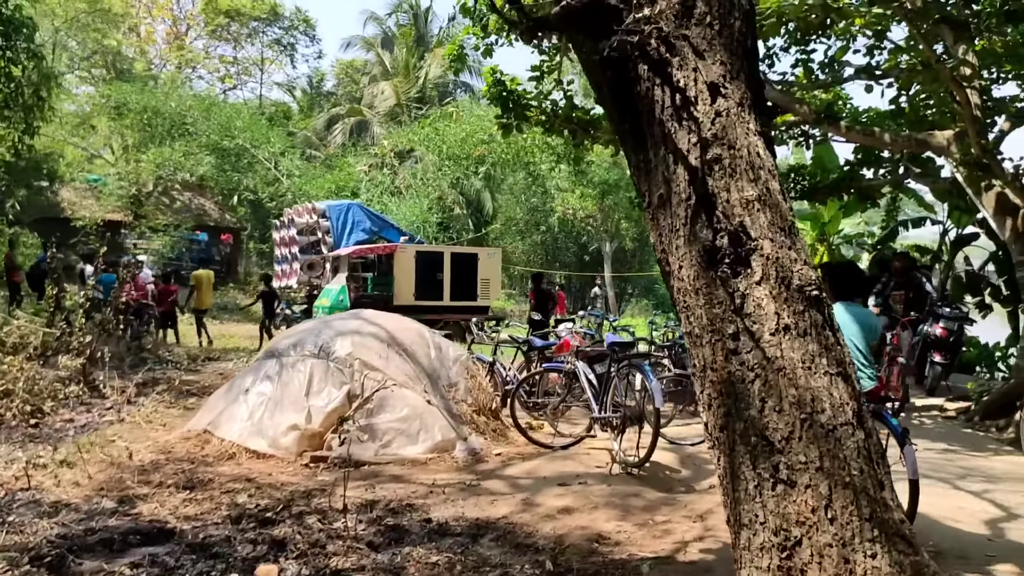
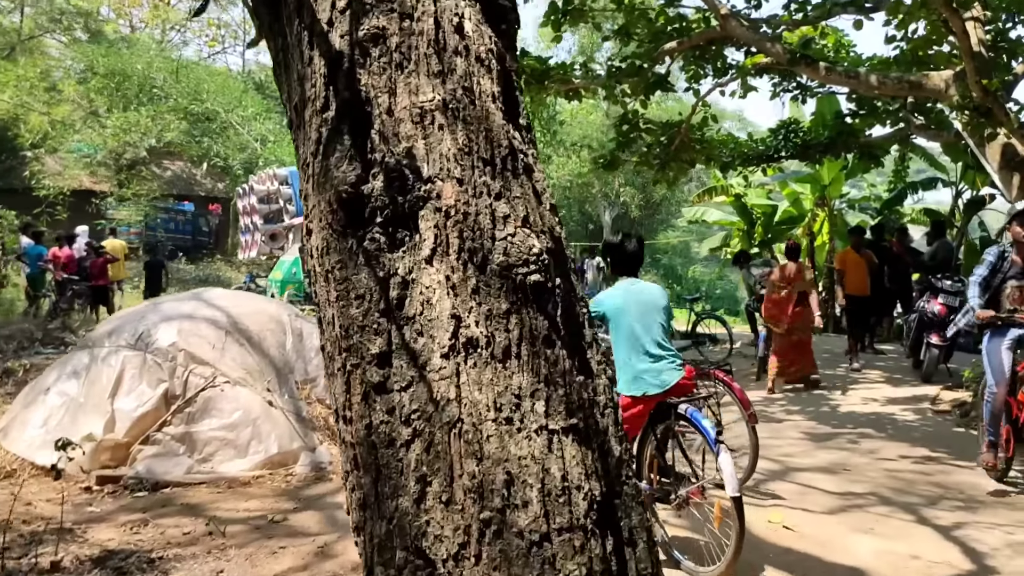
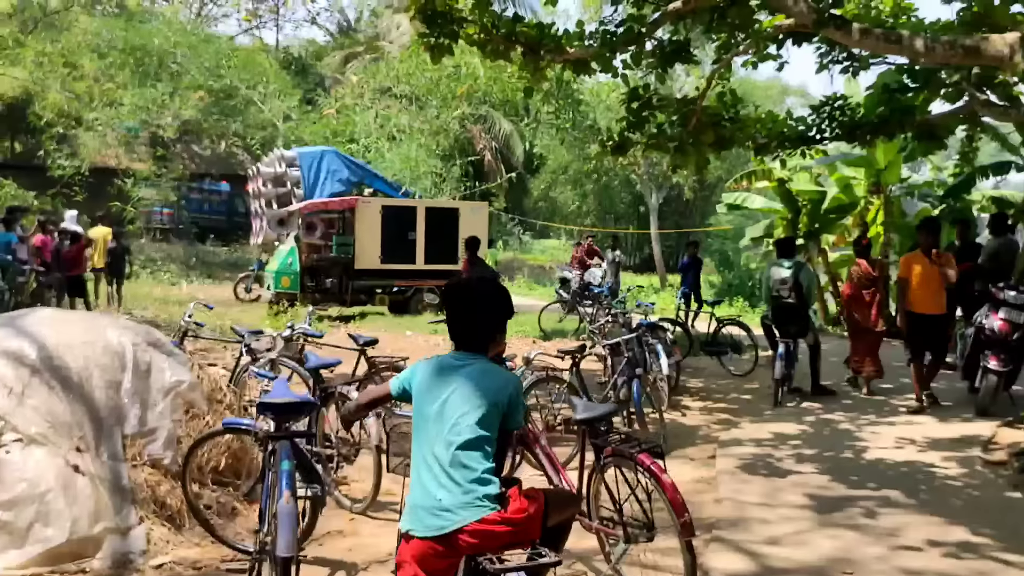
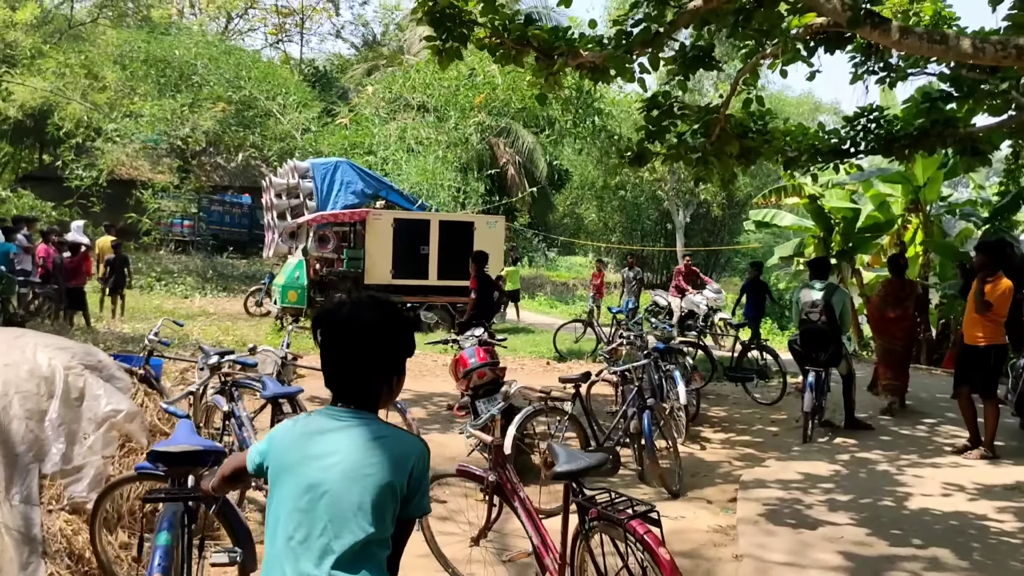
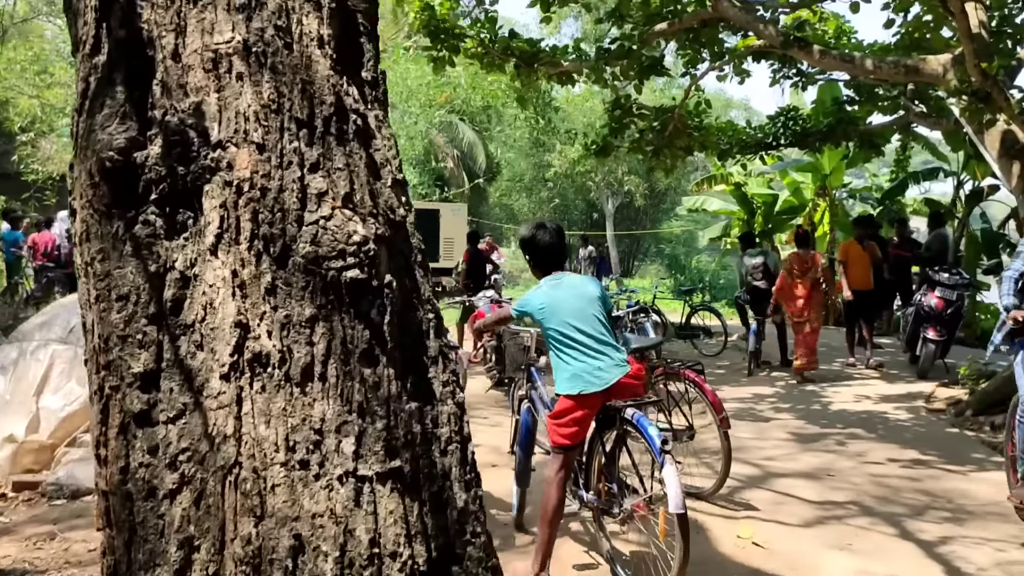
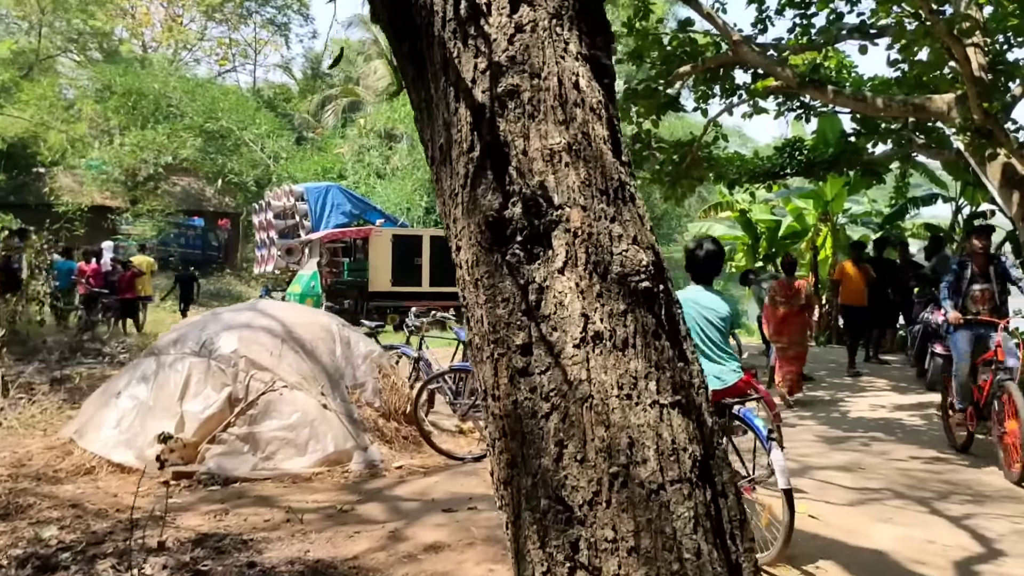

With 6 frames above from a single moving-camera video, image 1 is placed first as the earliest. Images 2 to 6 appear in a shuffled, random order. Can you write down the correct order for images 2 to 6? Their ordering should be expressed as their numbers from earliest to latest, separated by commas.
6, 2, 5, 3, 4
